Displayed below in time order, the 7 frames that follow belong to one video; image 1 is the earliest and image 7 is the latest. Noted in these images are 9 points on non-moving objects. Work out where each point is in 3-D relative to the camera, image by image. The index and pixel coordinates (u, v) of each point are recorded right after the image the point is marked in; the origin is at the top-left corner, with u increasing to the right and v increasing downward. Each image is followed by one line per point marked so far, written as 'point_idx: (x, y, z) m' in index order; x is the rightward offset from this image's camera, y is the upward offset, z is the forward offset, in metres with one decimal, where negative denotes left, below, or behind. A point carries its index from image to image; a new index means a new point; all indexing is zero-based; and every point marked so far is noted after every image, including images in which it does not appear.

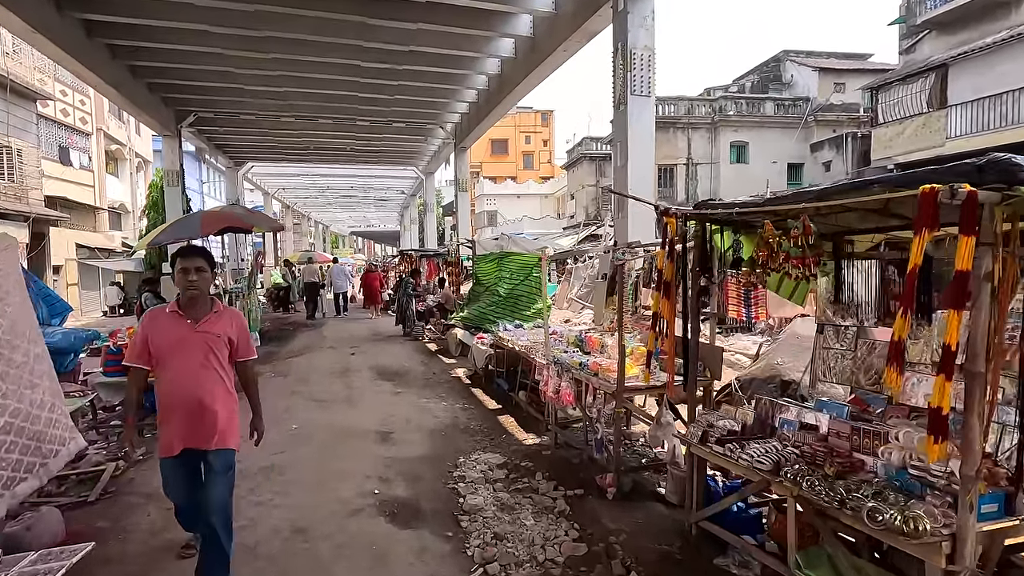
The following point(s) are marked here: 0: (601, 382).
0: (+0.7, -0.7, +4.0) m
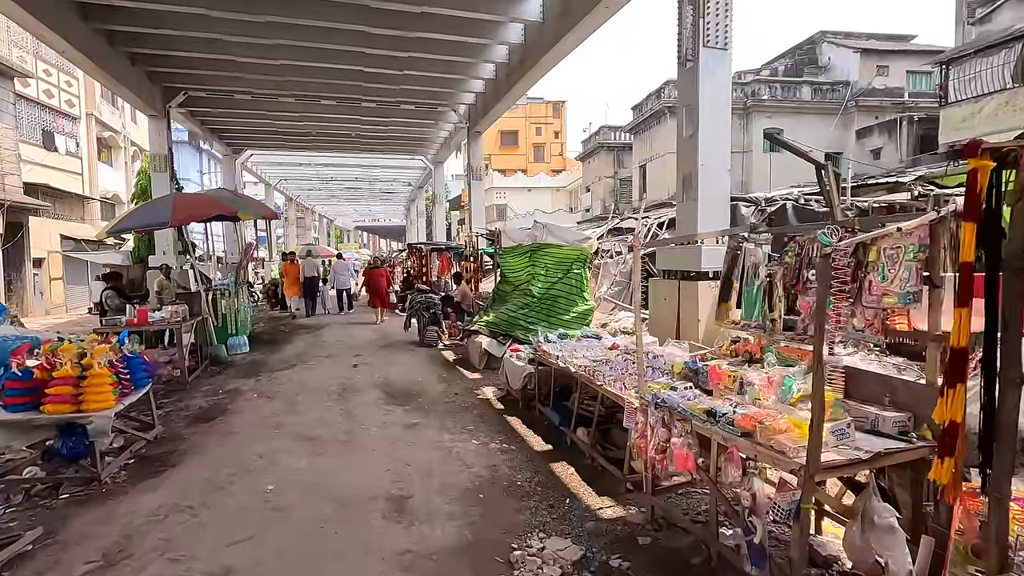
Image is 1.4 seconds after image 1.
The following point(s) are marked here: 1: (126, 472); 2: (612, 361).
0: (+1.2, -0.8, +2.4) m
1: (-3.0, -1.4, +4.1) m
2: (+0.9, -0.7, +4.8) m
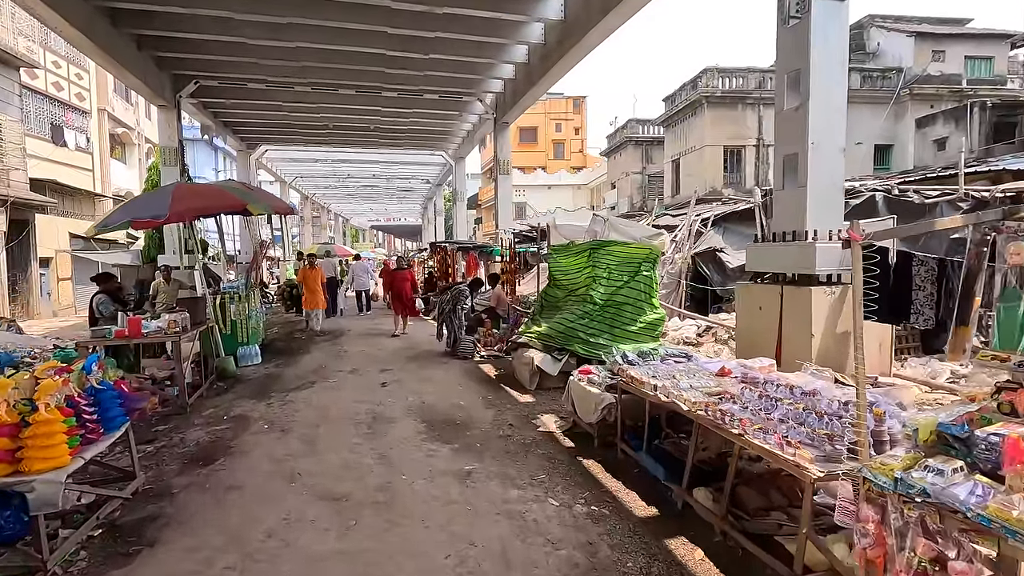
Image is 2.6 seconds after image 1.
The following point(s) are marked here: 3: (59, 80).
0: (+1.7, -0.8, +1.2) m
1: (-2.4, -1.5, +3.0) m
2: (+1.5, -0.7, +3.6) m
3: (-16.4, +7.5, +19.2) m
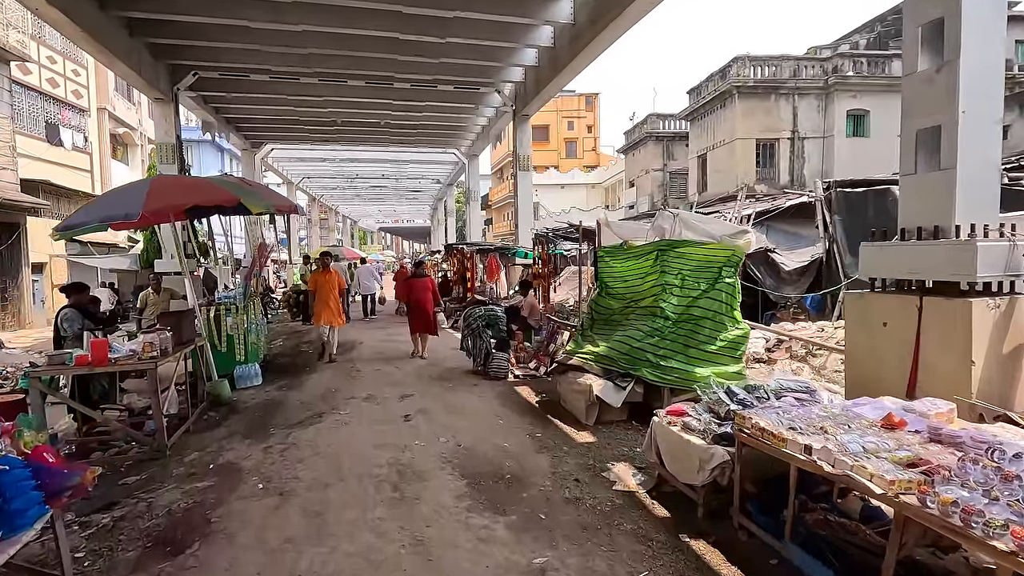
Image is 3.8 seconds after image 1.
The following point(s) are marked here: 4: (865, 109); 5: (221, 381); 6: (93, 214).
0: (+2.2, -0.9, 0.0) m
1: (-1.9, -1.6, +1.8) m
2: (+2.0, -0.8, +2.3) m
3: (-15.8, +7.3, +18.2) m
4: (+12.8, +6.5, +19.3) m
5: (-3.6, -1.2, +6.6) m
6: (-4.3, +0.8, +5.5) m
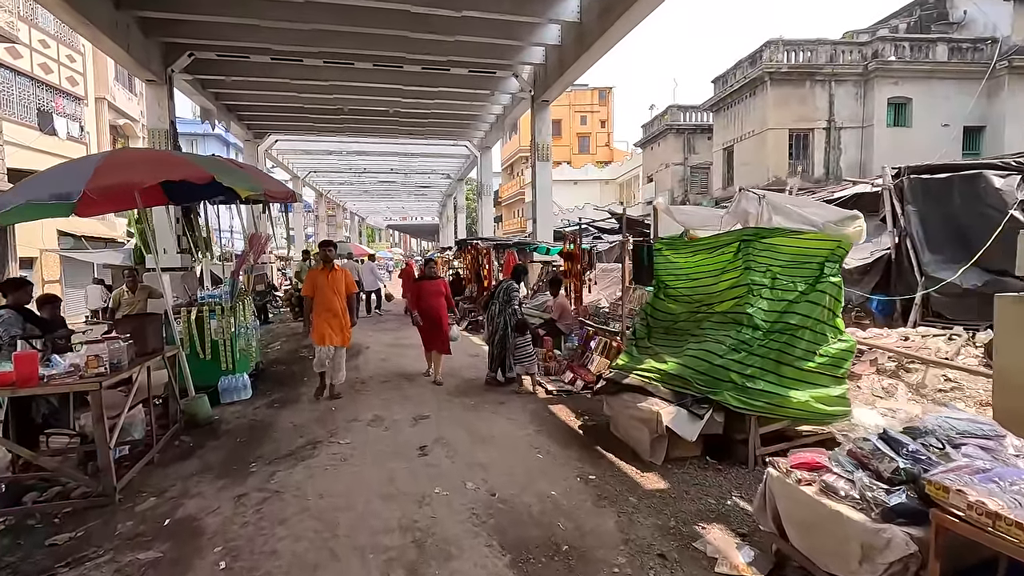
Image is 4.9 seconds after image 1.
0: (+2.4, -0.9, -1.2) m
1: (-1.6, -1.6, +0.7) m
2: (+2.3, -0.9, +1.2) m
3: (-15.2, +7.4, +17.3) m
4: (+13.4, +6.5, +18.0) m
5: (-3.3, -1.1, +5.6) m
6: (-4.0, +0.8, +4.4) m
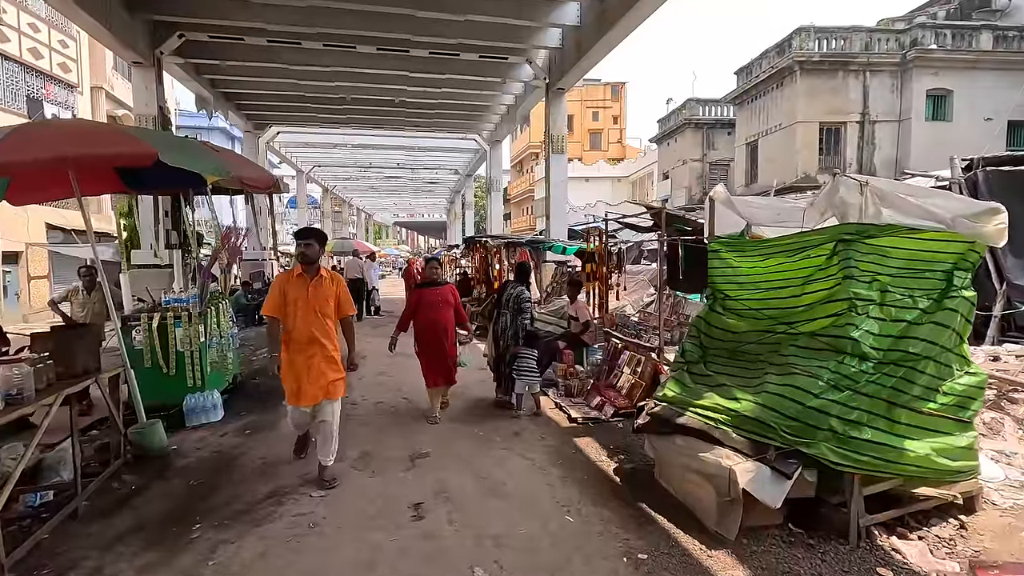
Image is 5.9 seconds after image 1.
0: (+2.5, -1.0, -2.2) m
1: (-1.5, -1.7, -0.2) m
2: (+2.4, -1.0, +0.2) m
3: (-14.8, +7.5, +16.5) m
4: (+13.8, +6.3, +16.8) m
5: (-3.1, -1.2, +4.6) m
6: (-3.8, +0.7, +3.5) m
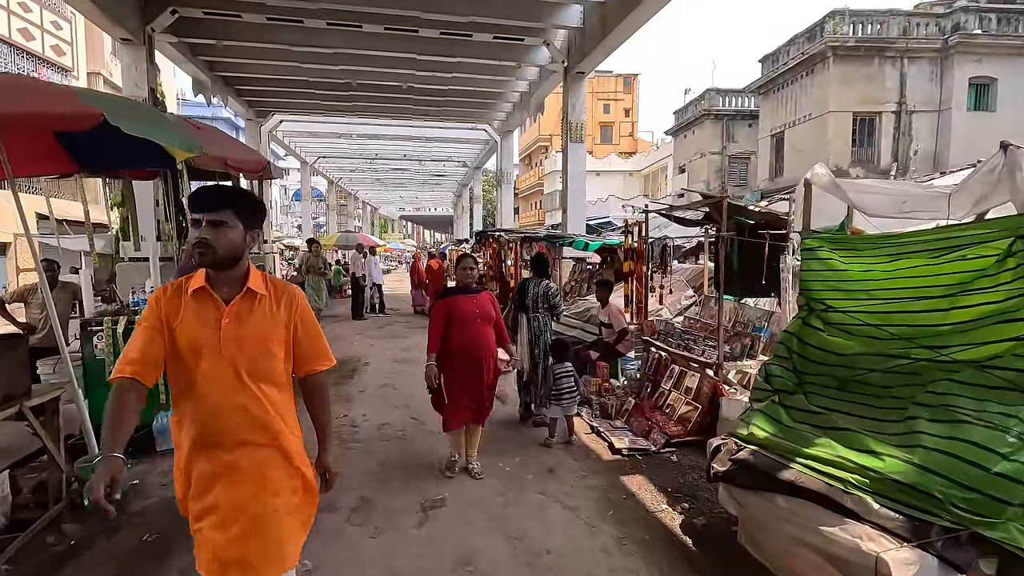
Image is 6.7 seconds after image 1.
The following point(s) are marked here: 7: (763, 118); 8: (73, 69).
0: (+2.7, -1.2, -3.1) m
1: (-1.3, -1.7, -1.1) m
2: (+2.6, -1.0, -0.7) m
3: (-14.4, +7.7, +15.7) m
4: (+14.2, +6.3, +15.7) m
5: (-2.9, -1.2, +3.8) m
6: (-3.6, +0.7, +2.6) m
7: (+9.2, +6.2, +19.3) m
8: (-14.9, +7.4, +17.9) m
